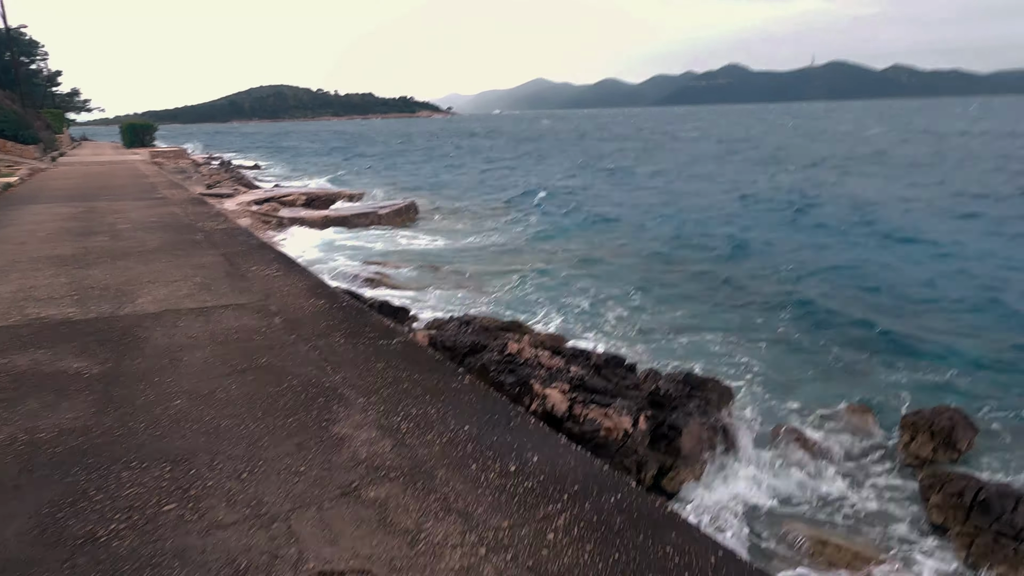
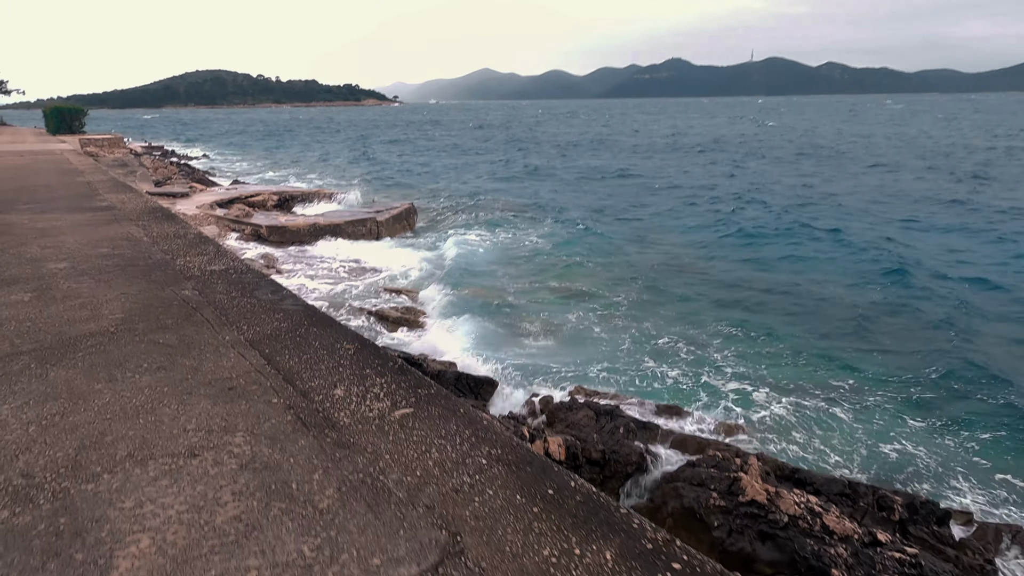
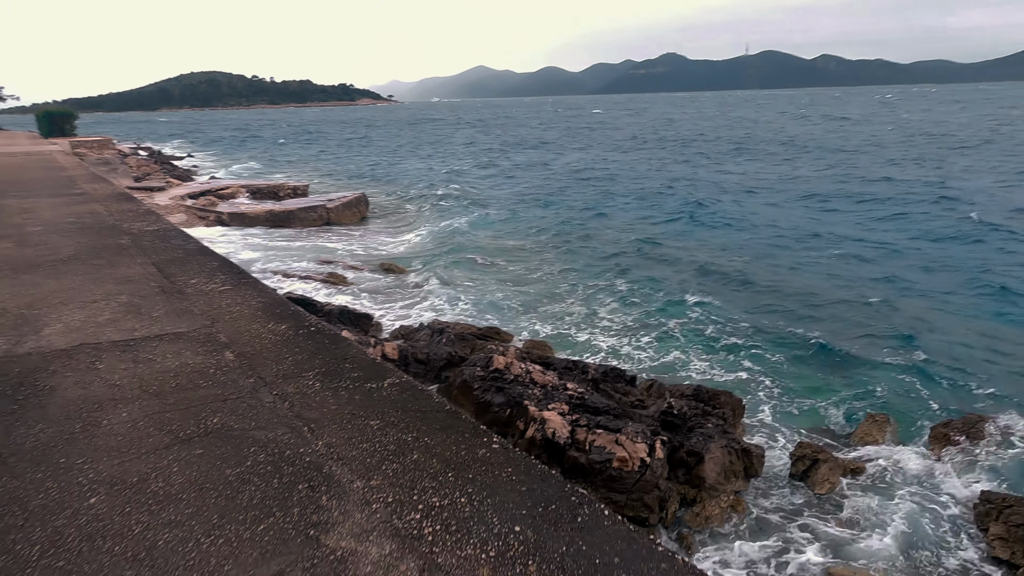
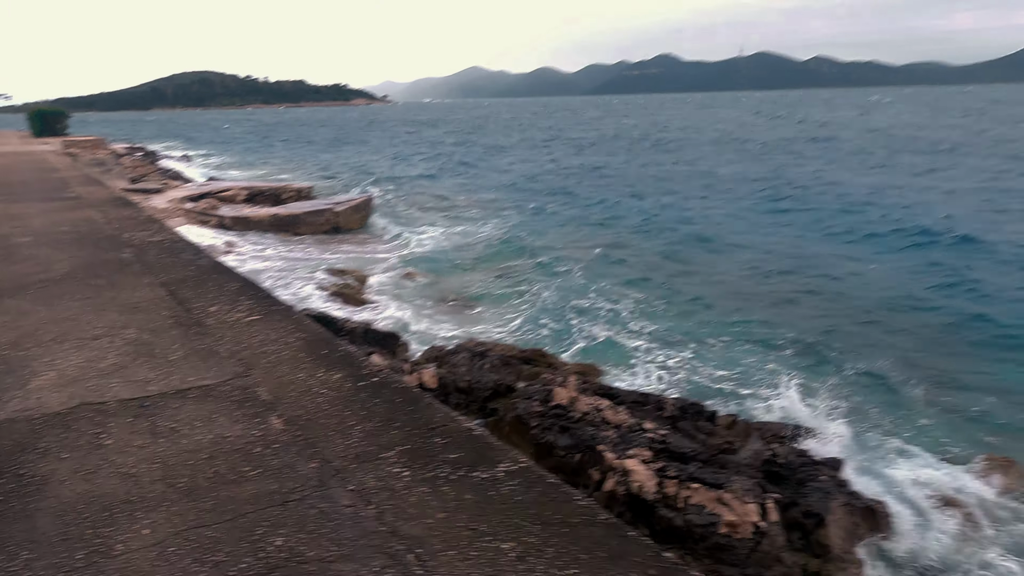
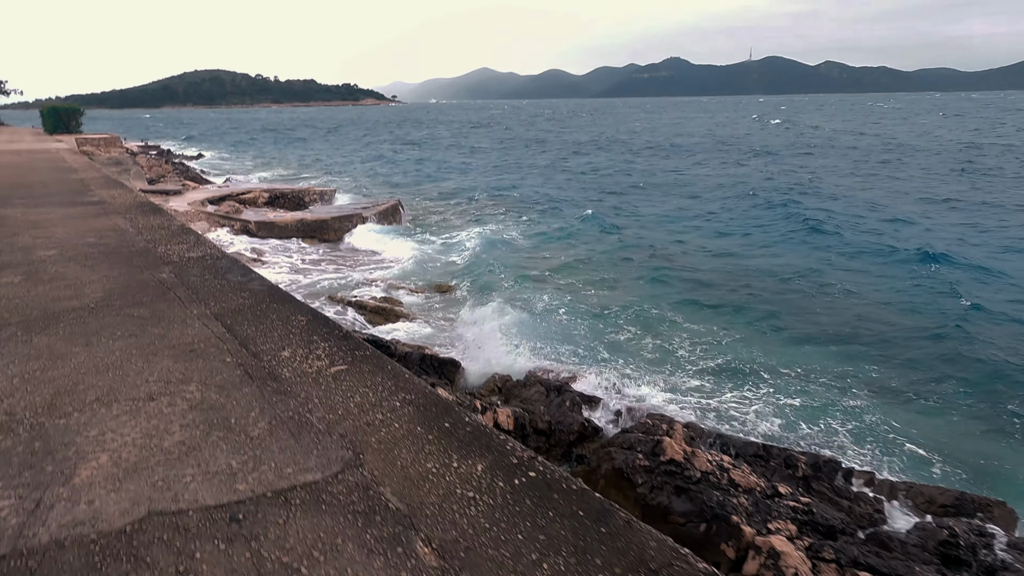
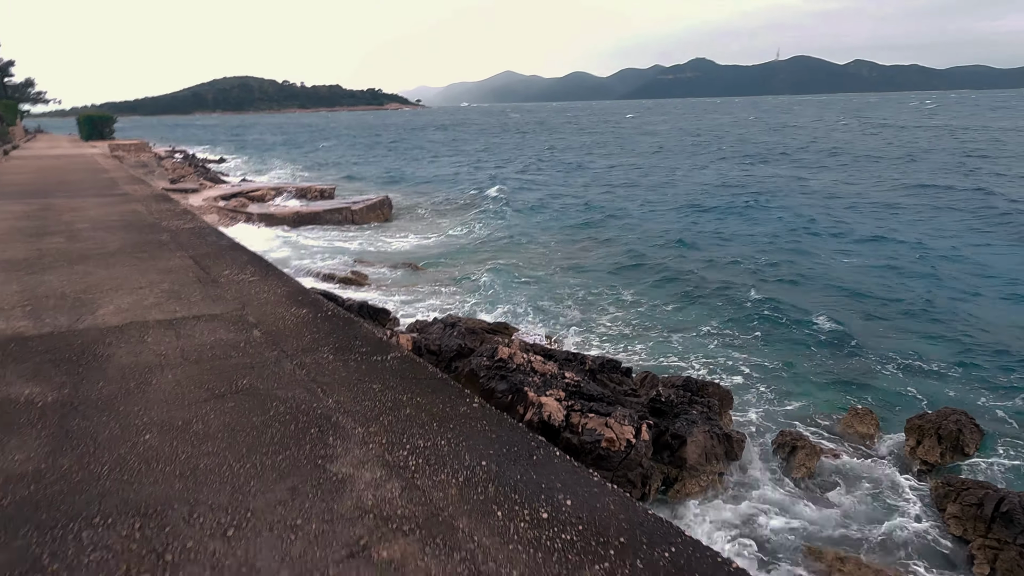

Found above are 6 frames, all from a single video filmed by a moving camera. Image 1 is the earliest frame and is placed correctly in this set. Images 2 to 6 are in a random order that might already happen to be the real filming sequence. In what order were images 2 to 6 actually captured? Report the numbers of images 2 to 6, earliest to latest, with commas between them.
6, 3, 4, 5, 2
